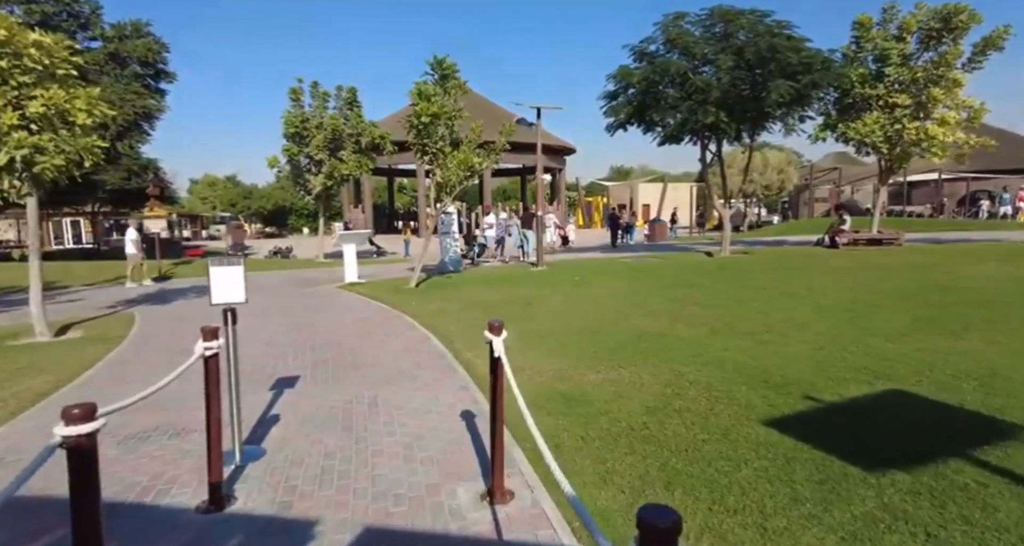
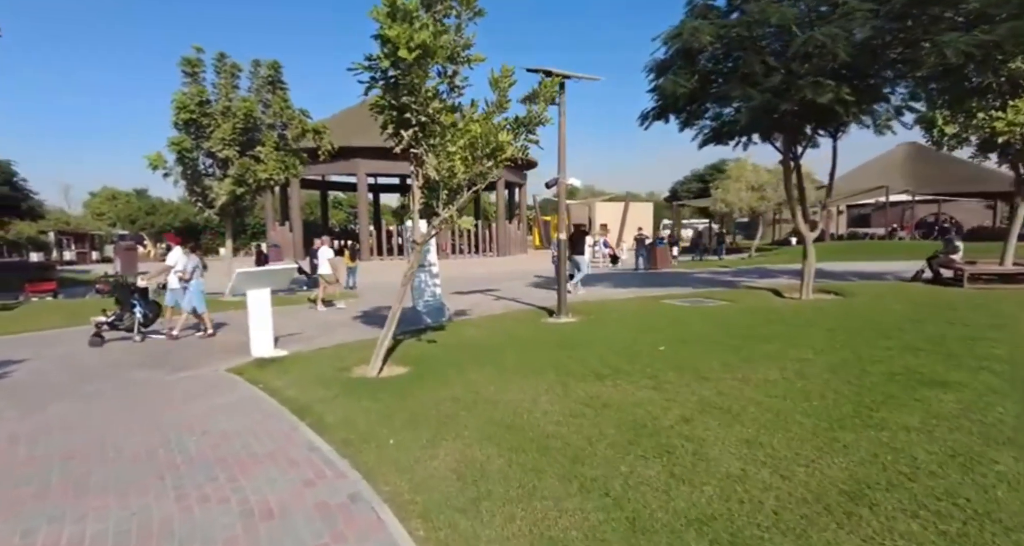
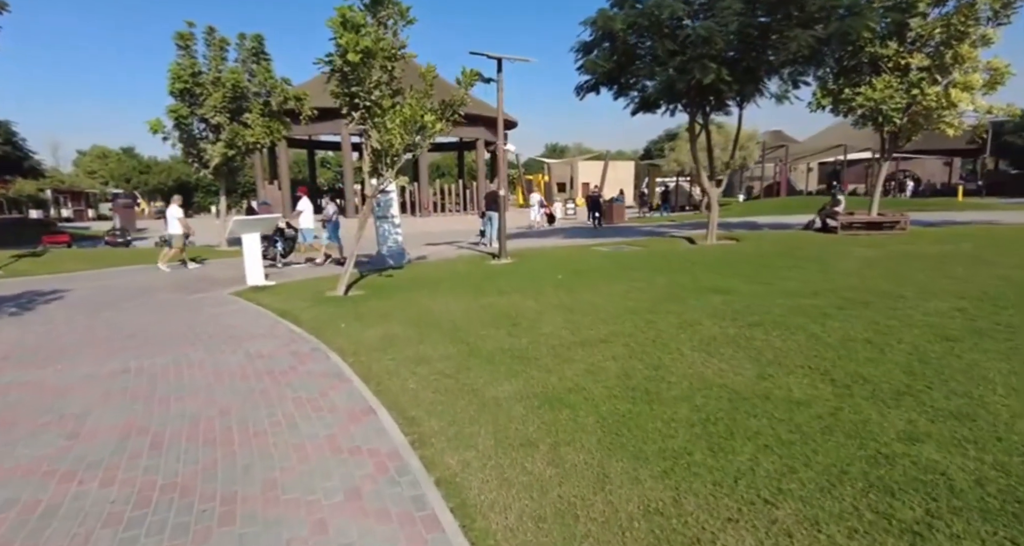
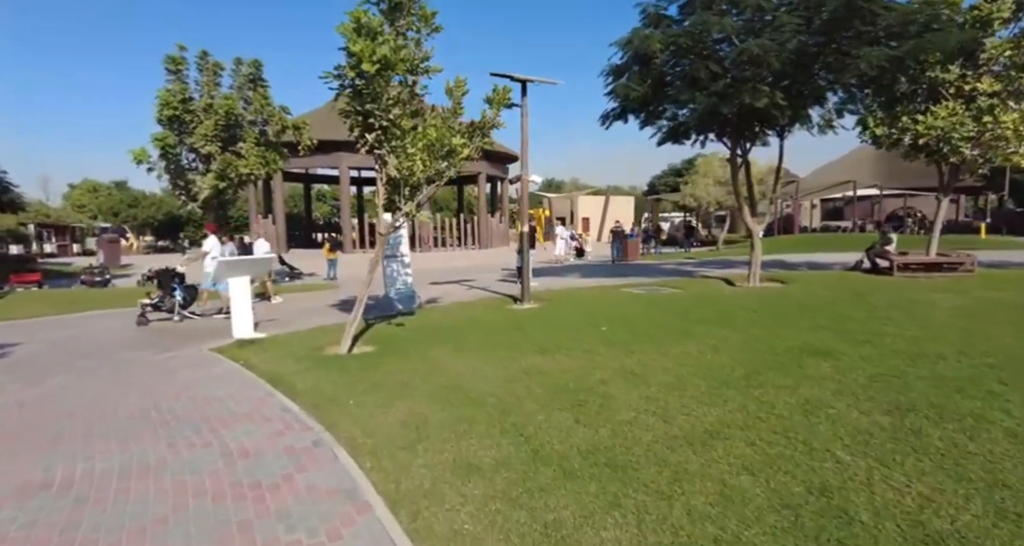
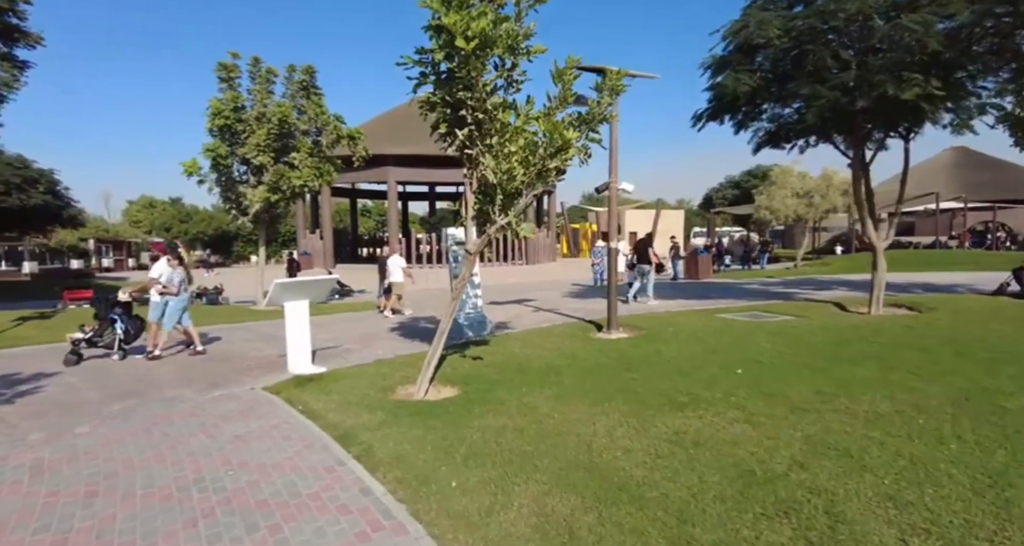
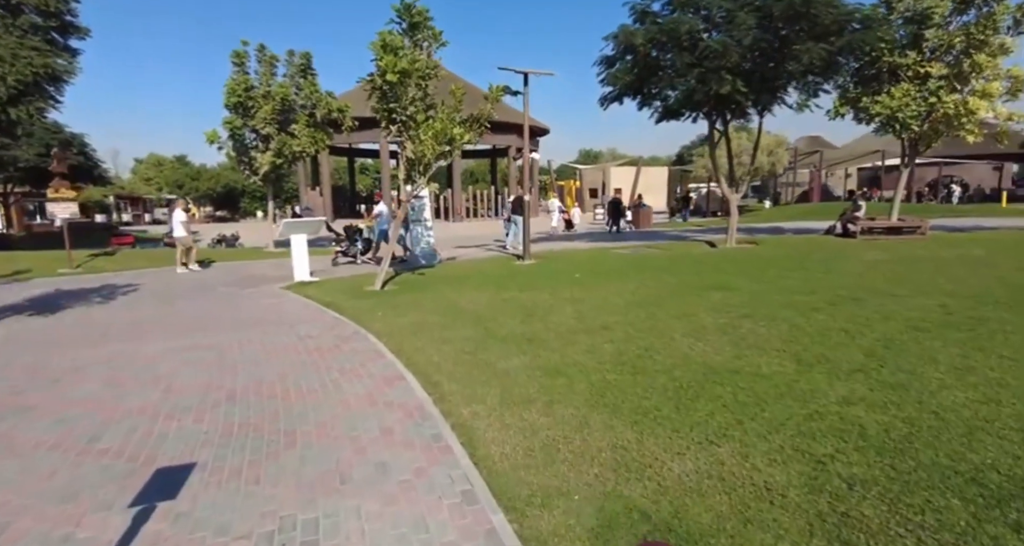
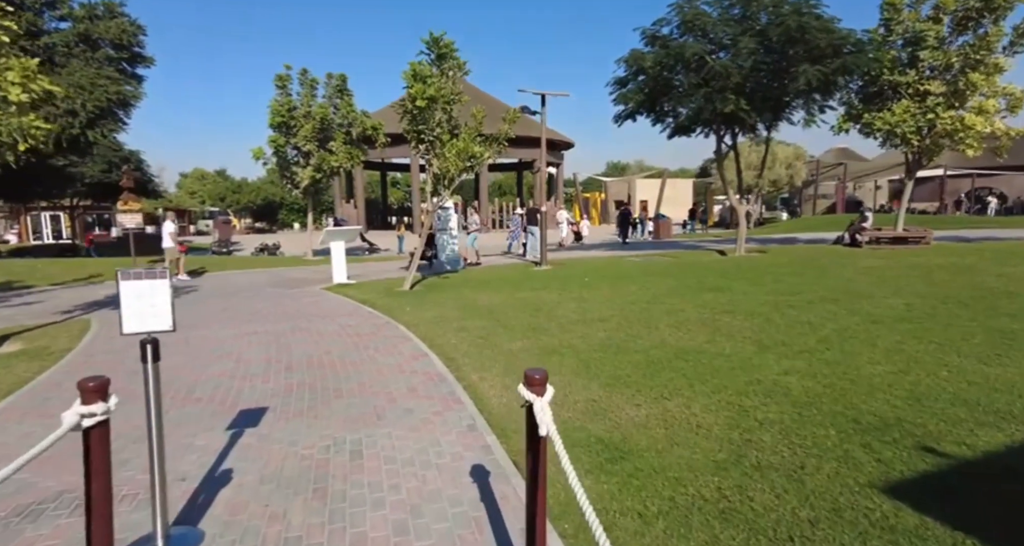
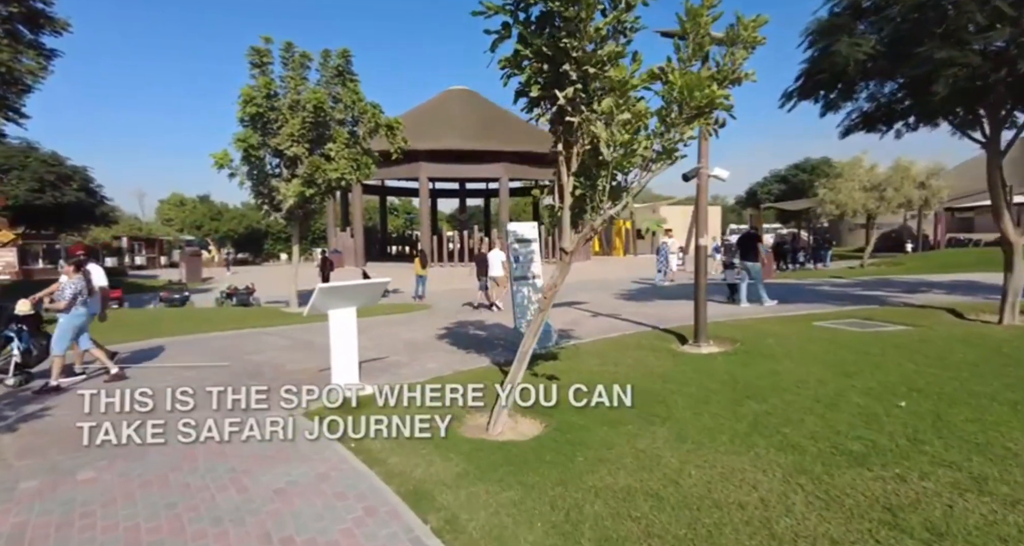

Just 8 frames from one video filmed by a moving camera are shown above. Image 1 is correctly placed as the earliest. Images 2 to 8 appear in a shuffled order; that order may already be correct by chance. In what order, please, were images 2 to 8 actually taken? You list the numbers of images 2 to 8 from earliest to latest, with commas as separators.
7, 6, 3, 4, 2, 5, 8
